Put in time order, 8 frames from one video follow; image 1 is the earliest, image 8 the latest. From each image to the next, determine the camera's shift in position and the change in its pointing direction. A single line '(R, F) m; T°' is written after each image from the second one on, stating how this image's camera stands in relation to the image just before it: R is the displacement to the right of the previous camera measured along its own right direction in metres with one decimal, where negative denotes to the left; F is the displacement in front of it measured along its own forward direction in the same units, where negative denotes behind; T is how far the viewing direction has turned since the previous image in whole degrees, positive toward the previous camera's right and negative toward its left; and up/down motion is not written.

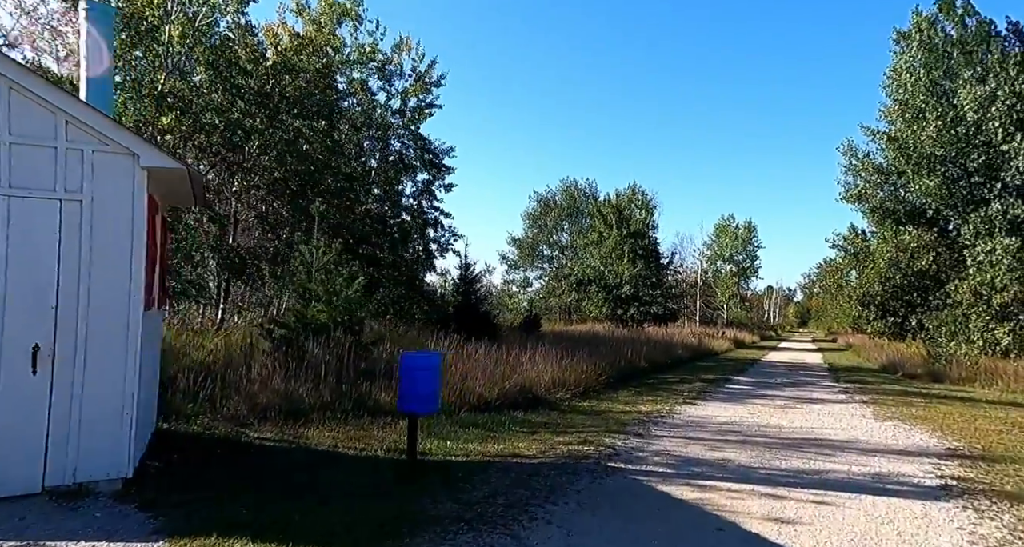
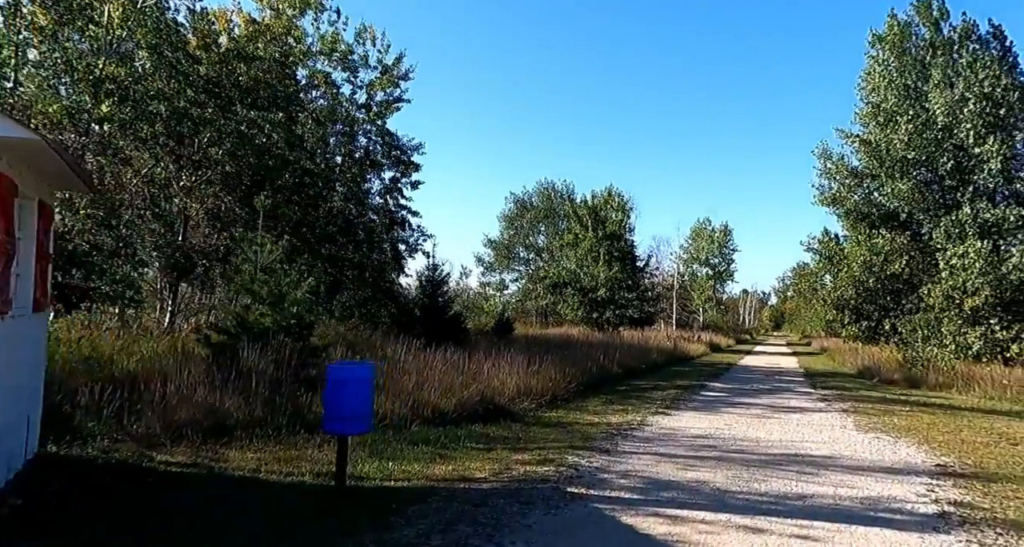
(+0.2, +0.7) m; +2°
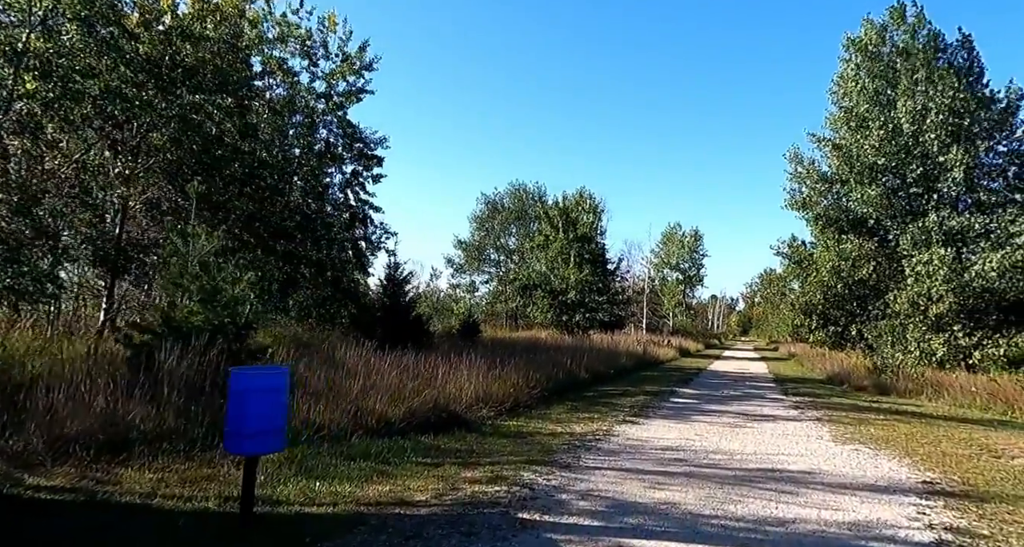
(+0.2, +0.7) m; +2°
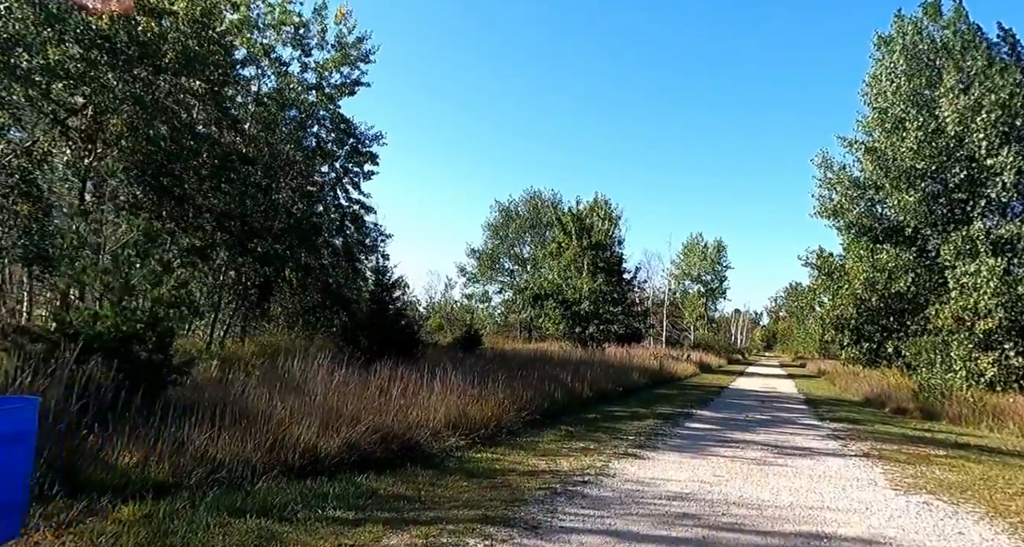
(+0.4, +1.6) m; -2°
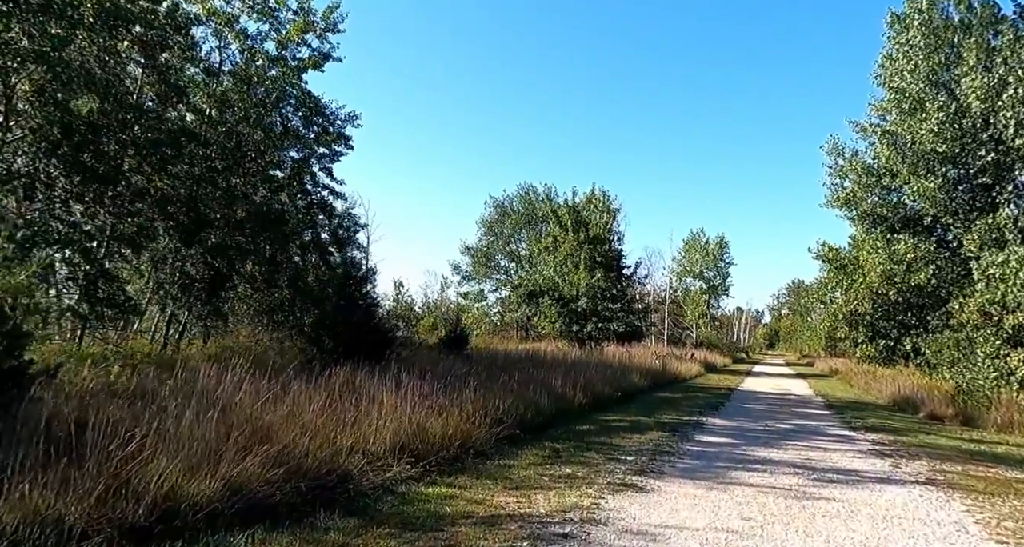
(+0.3, +1.8) m; 0°
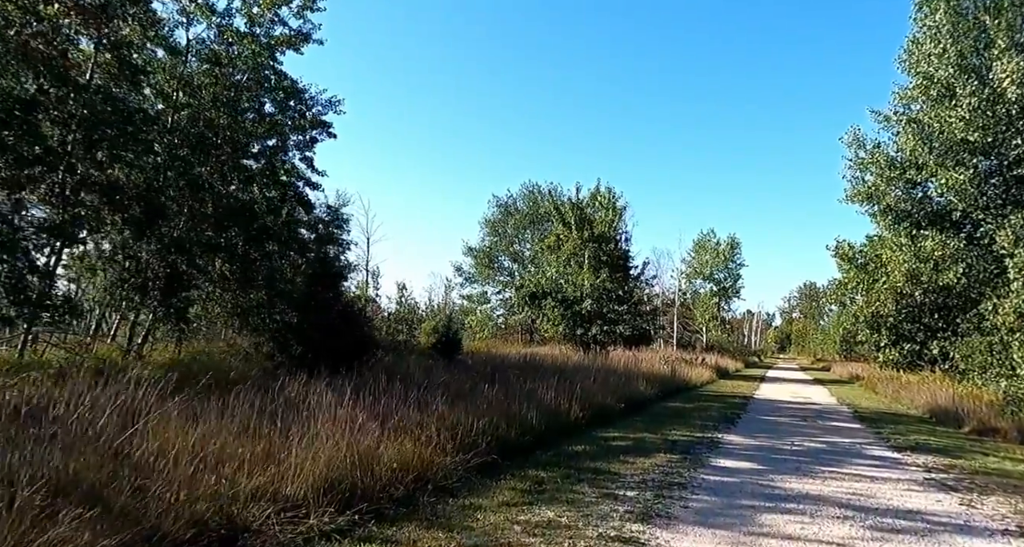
(+0.3, +1.5) m; -1°
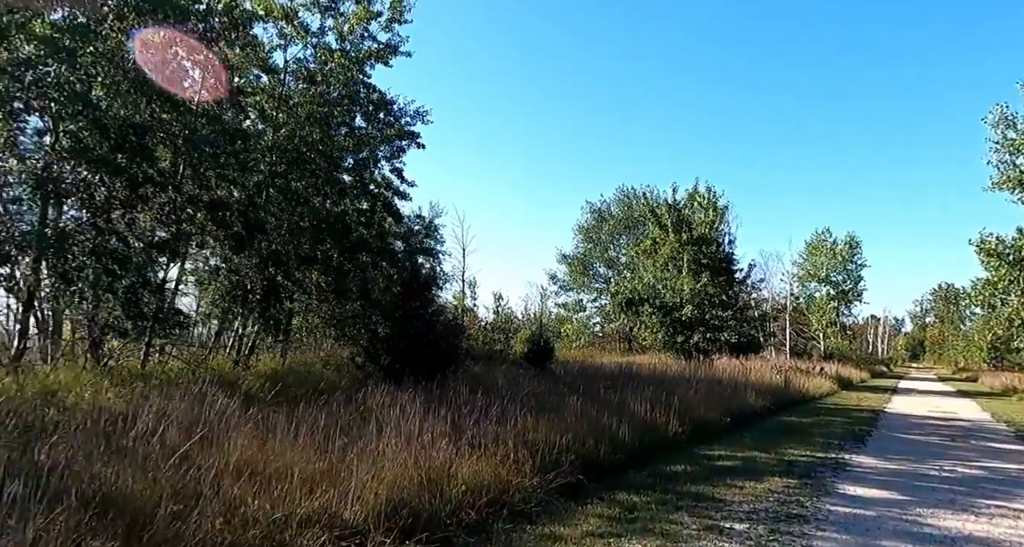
(+0.1, +0.7) m; -7°
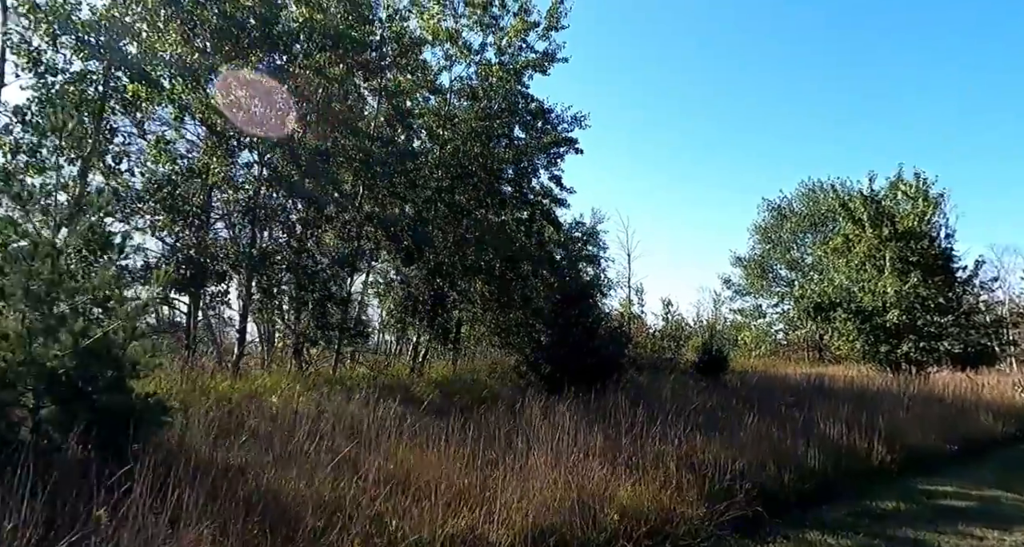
(+0.1, +0.9) m; -13°
